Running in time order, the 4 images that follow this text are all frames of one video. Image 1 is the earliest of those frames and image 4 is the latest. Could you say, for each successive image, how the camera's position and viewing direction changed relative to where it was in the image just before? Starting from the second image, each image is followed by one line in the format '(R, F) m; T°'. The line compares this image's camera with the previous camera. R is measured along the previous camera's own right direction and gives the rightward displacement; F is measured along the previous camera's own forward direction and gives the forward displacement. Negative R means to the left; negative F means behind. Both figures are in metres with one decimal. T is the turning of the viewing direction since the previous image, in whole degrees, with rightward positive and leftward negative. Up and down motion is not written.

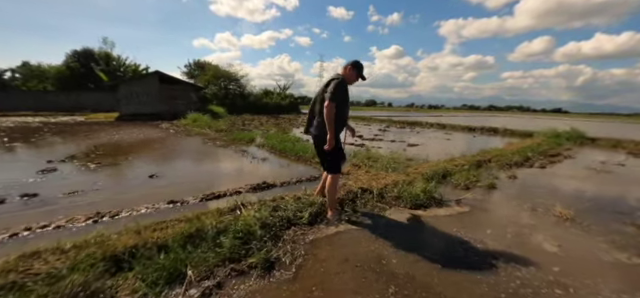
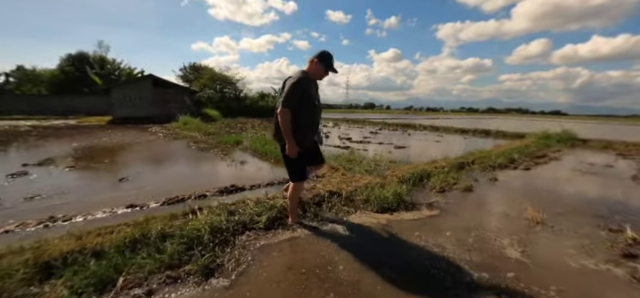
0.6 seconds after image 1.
(+0.5, +0.1) m; 0°
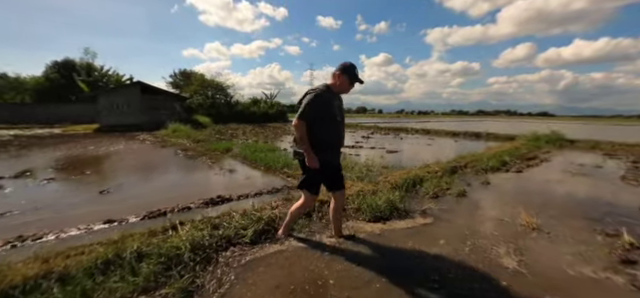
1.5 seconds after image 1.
(+0.1, +0.1) m; +2°
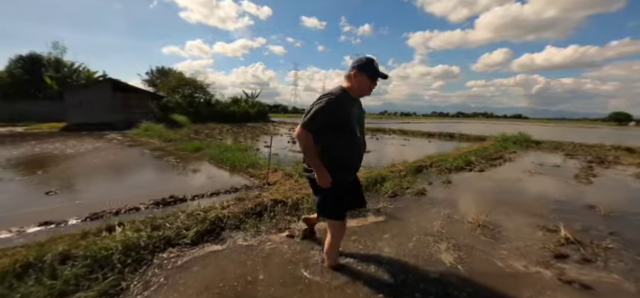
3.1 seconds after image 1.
(+0.5, 0.0) m; +3°
